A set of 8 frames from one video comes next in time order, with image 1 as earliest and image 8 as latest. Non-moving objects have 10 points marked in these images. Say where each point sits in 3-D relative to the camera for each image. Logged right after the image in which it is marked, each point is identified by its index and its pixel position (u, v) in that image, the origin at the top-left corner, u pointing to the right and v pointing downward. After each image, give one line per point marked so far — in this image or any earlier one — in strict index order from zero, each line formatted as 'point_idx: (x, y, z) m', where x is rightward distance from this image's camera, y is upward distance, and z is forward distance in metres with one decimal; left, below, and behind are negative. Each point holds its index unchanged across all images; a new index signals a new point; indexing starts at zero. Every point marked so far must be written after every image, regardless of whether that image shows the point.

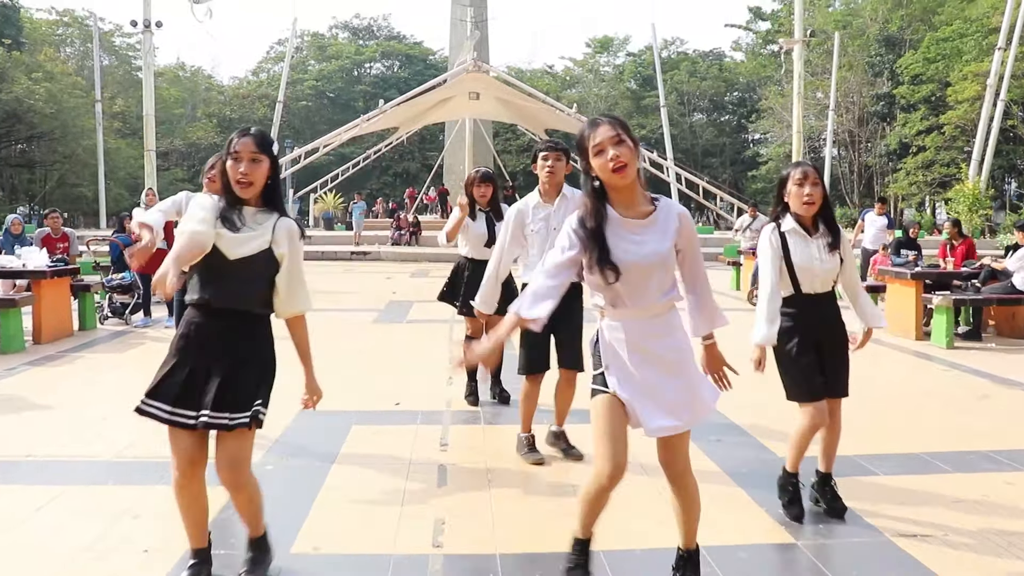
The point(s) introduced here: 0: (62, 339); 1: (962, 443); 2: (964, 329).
0: (-3.7, -0.4, +8.0) m
1: (+2.3, -0.7, +4.9) m
2: (+3.9, -0.4, +8.4) m
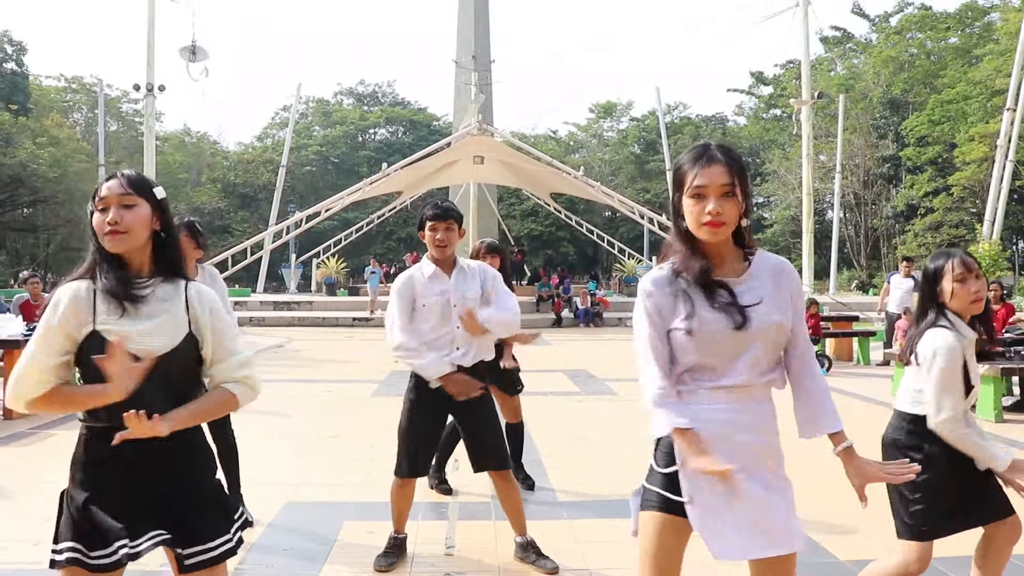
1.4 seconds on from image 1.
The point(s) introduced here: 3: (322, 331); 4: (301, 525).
0: (-3.6, -1.0, +7.4) m
1: (+2.4, -1.1, +4.3) m
2: (+4.0, -0.9, +7.8) m
3: (-3.7, -0.8, +19.1) m
4: (-1.0, -1.1, +4.4) m
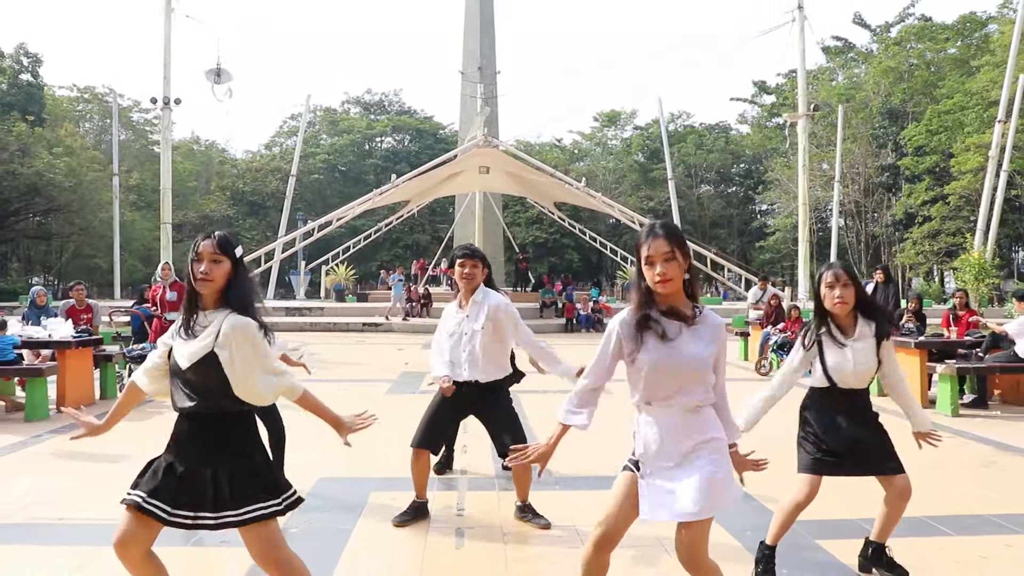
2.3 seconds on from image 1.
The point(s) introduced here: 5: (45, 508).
0: (-3.6, -1.0, +8.2) m
1: (+2.4, -1.1, +5.1) m
2: (+4.0, -1.0, +8.6) m
3: (-3.6, -1.0, +19.8) m
4: (-1.0, -1.1, +5.1) m
5: (-2.3, -1.0, +4.8) m
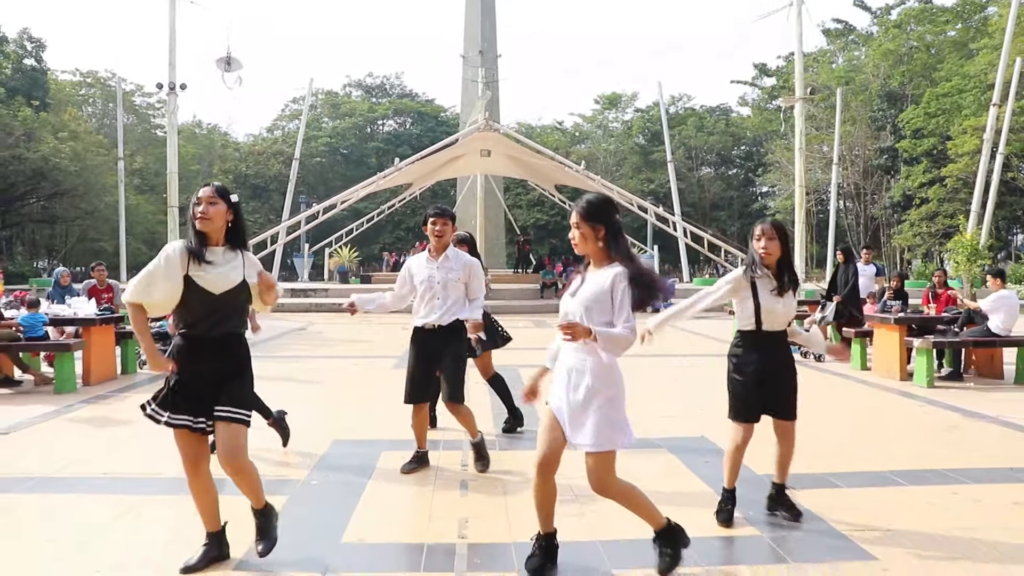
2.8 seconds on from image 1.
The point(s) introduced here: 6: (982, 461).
0: (-3.6, -0.8, +8.7) m
1: (+2.4, -1.0, +5.5) m
2: (+4.0, -0.8, +9.0) m
3: (-3.6, -0.6, +20.3) m
4: (-1.0, -1.0, +5.6) m
5: (-2.3, -0.9, +5.3) m
6: (+2.6, -1.0, +5.4) m
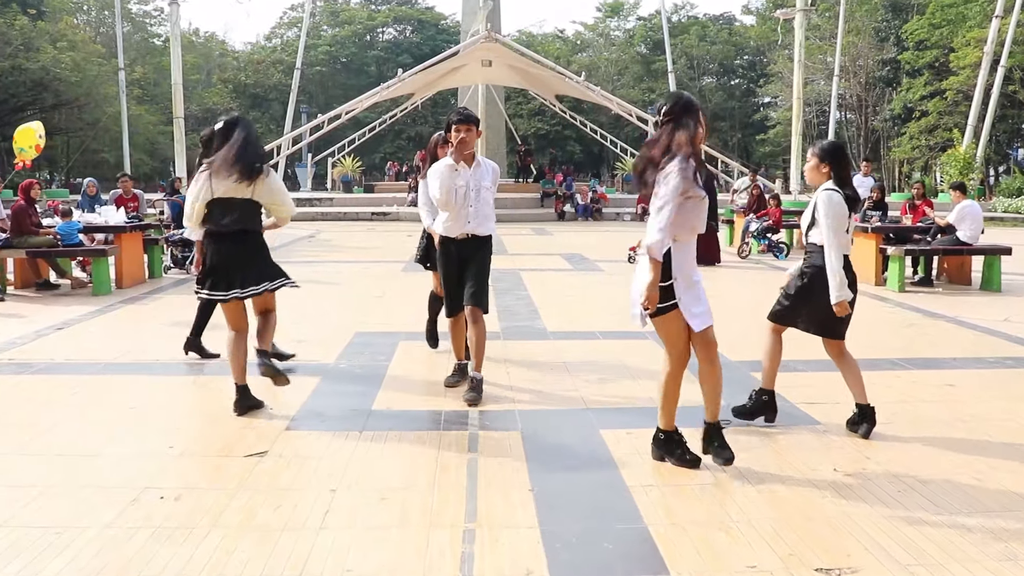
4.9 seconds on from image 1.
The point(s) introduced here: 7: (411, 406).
0: (-3.6, 0.0, +9.3) m
1: (+2.4, -0.4, +6.2) m
2: (+4.0, +0.1, +9.7) m
3: (-3.6, +1.3, +20.9) m
4: (-0.9, -0.4, +6.3) m
5: (-2.3, -0.4, +6.0) m
6: (+2.6, -0.4, +6.1) m
7: (-0.5, -0.6, +4.6) m
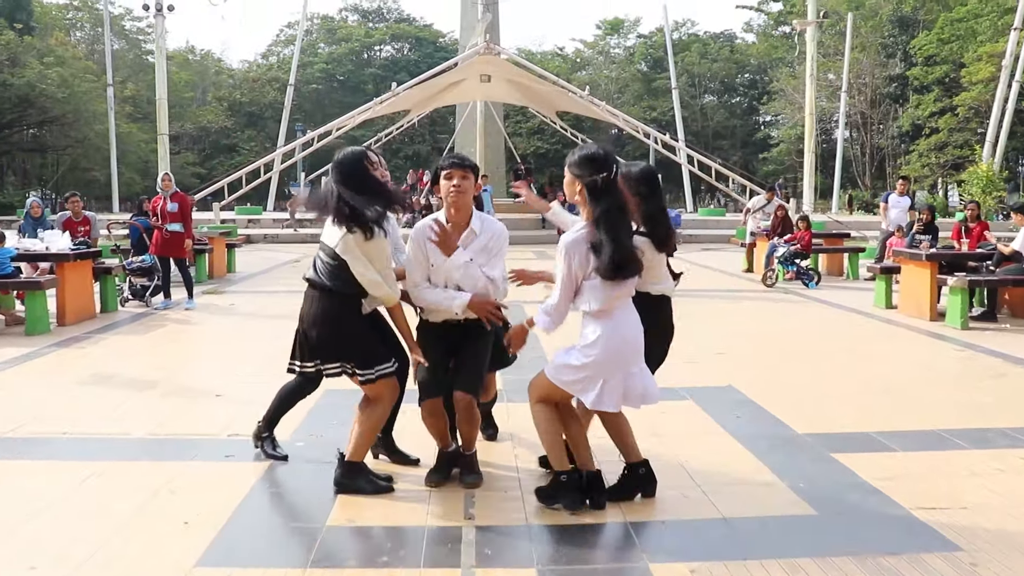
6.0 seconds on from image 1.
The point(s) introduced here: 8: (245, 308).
0: (-3.5, -0.3, +8.1) m
1: (+2.4, -0.6, +5.0) m
2: (+4.0, -0.2, +8.5) m
3: (-3.6, +0.8, +19.7) m
4: (-0.9, -0.6, +5.1) m
5: (-2.3, -0.6, +4.8) m
6: (+2.6, -0.6, +4.9) m
7: (-0.4, -0.8, +3.4) m
8: (-2.5, -0.2, +9.2) m
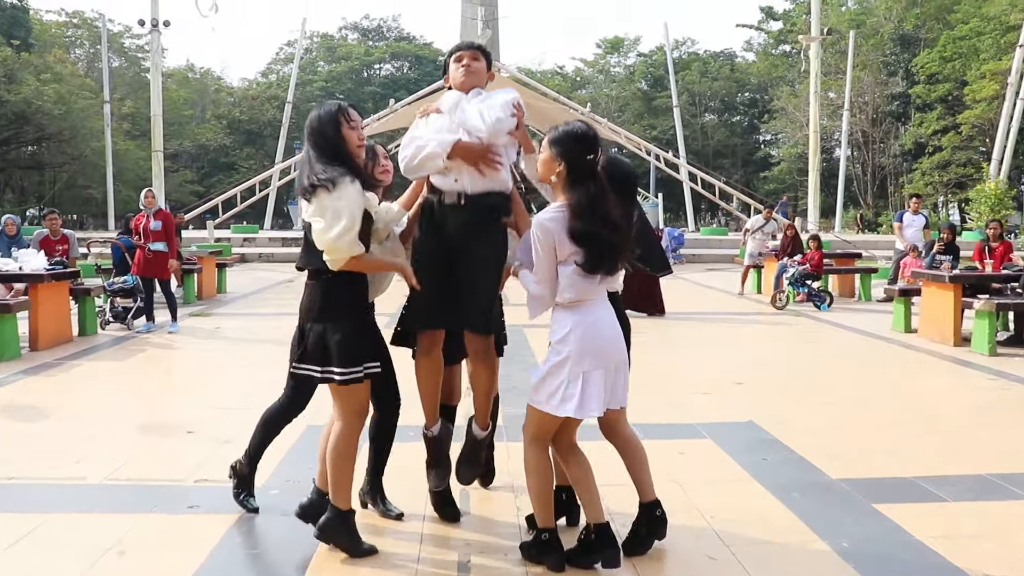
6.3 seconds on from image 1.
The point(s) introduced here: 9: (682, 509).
0: (-3.5, -0.4, +7.7) m
1: (+2.4, -0.8, +4.6) m
2: (+4.0, -0.4, +8.0) m
3: (-3.6, +0.4, +19.3) m
4: (-0.9, -0.7, +4.6) m
5: (-2.2, -0.7, +4.3) m
6: (+2.6, -0.8, +4.4) m
7: (-0.4, -0.9, +2.9) m
8: (-2.5, -0.4, +8.8) m
9: (+0.6, -0.8, +3.6) m
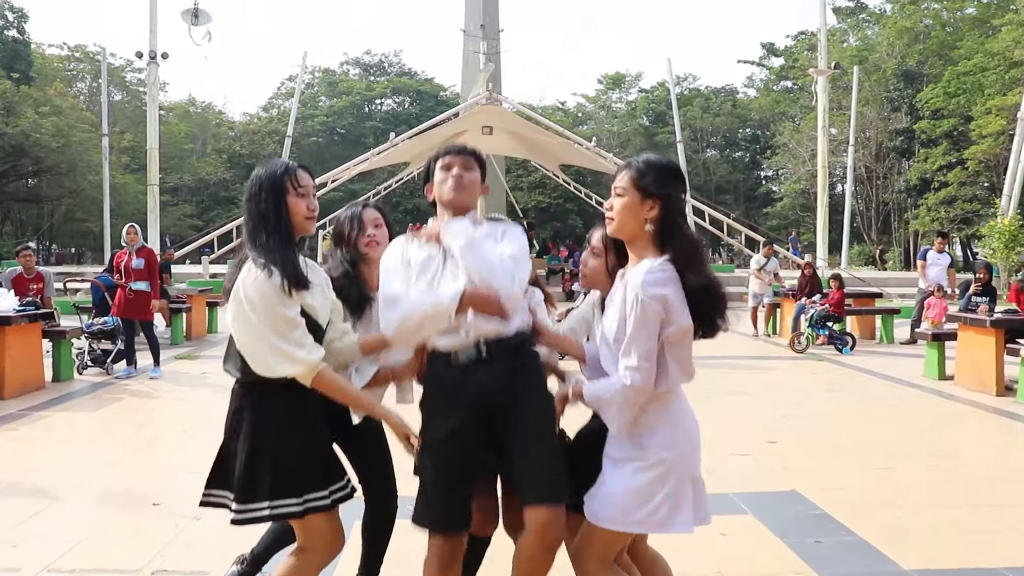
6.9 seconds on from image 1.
0: (-3.5, -0.8, +7.1) m
1: (+2.5, -1.0, +4.0) m
2: (+4.1, -0.7, +7.4) m
3: (-3.5, -0.3, +18.7) m
4: (-0.9, -1.0, +4.0) m
5: (-2.2, -0.9, +3.7) m
6: (+2.7, -1.0, +3.8) m
7: (-0.4, -1.0, +2.4) m
8: (-2.5, -0.7, +8.2) m
9: (+0.7, -1.0, +3.0) m
